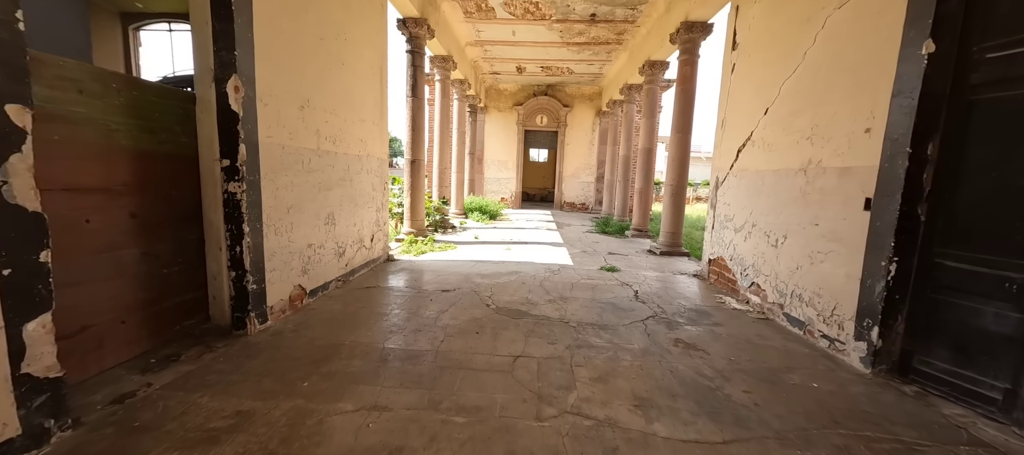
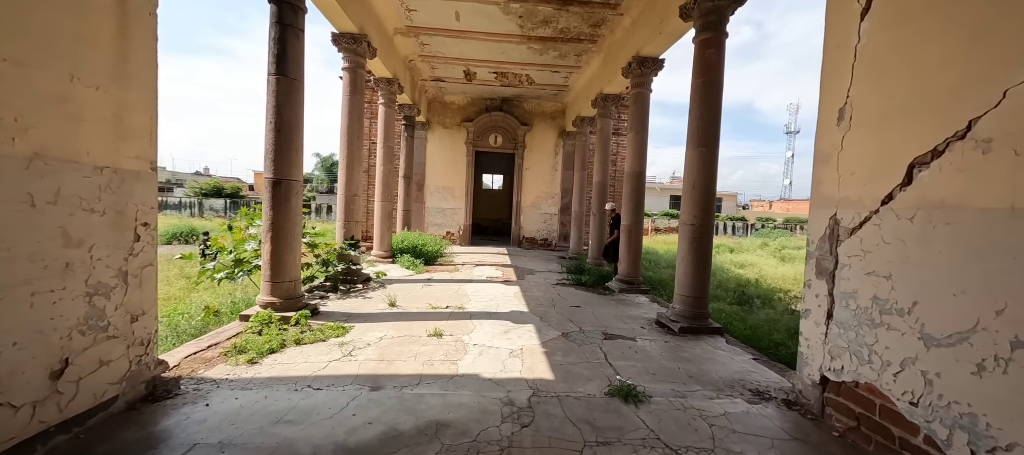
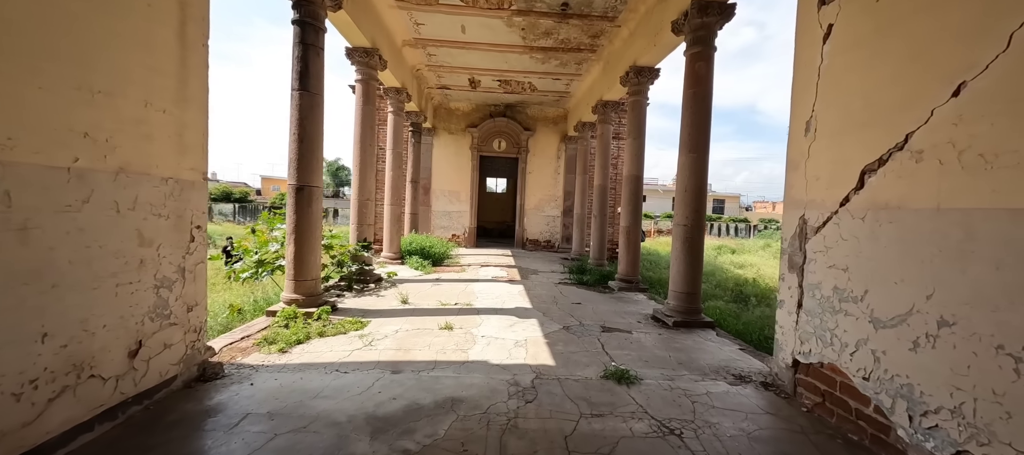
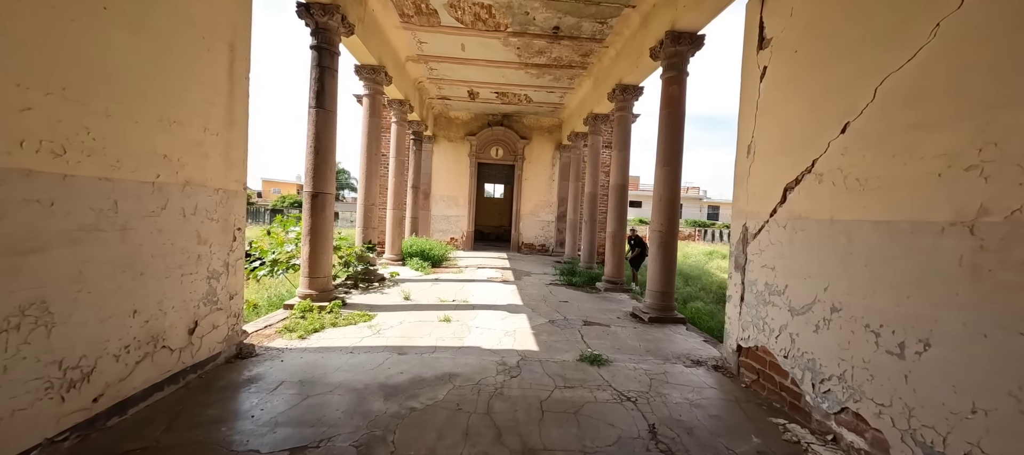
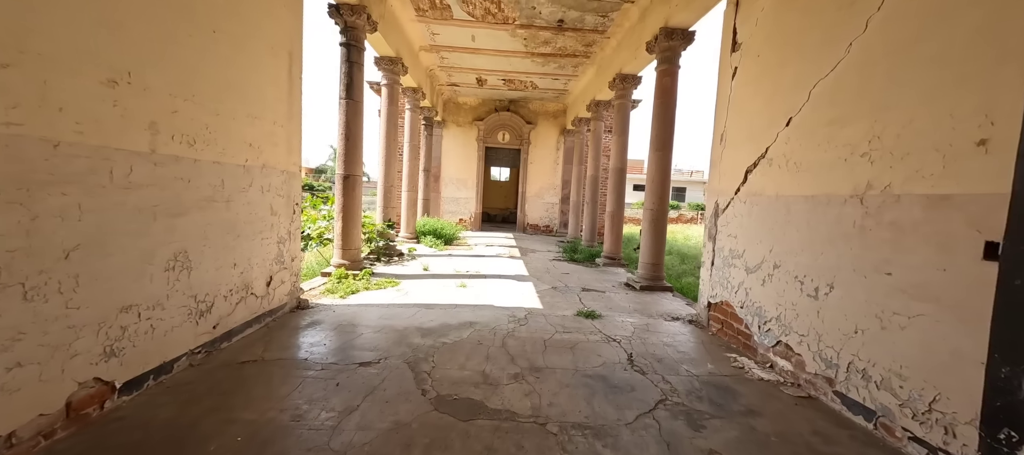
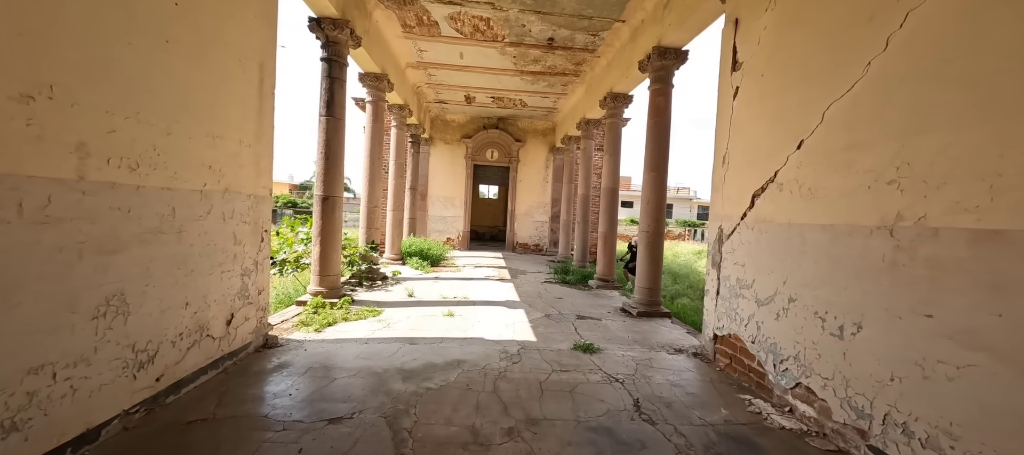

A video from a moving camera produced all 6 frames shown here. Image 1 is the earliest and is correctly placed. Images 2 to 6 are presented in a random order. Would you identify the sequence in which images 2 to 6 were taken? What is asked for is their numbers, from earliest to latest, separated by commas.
5, 6, 4, 3, 2
